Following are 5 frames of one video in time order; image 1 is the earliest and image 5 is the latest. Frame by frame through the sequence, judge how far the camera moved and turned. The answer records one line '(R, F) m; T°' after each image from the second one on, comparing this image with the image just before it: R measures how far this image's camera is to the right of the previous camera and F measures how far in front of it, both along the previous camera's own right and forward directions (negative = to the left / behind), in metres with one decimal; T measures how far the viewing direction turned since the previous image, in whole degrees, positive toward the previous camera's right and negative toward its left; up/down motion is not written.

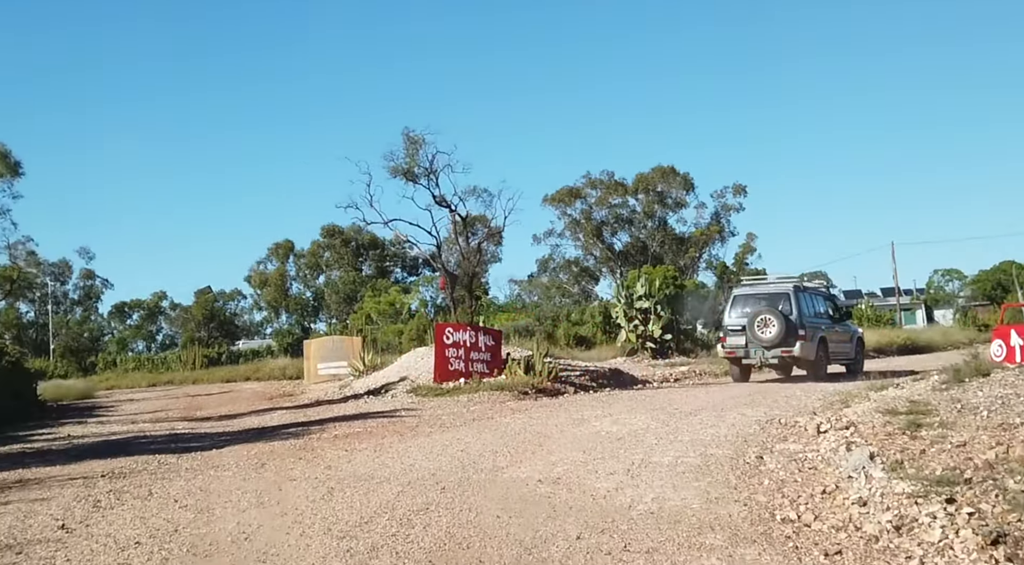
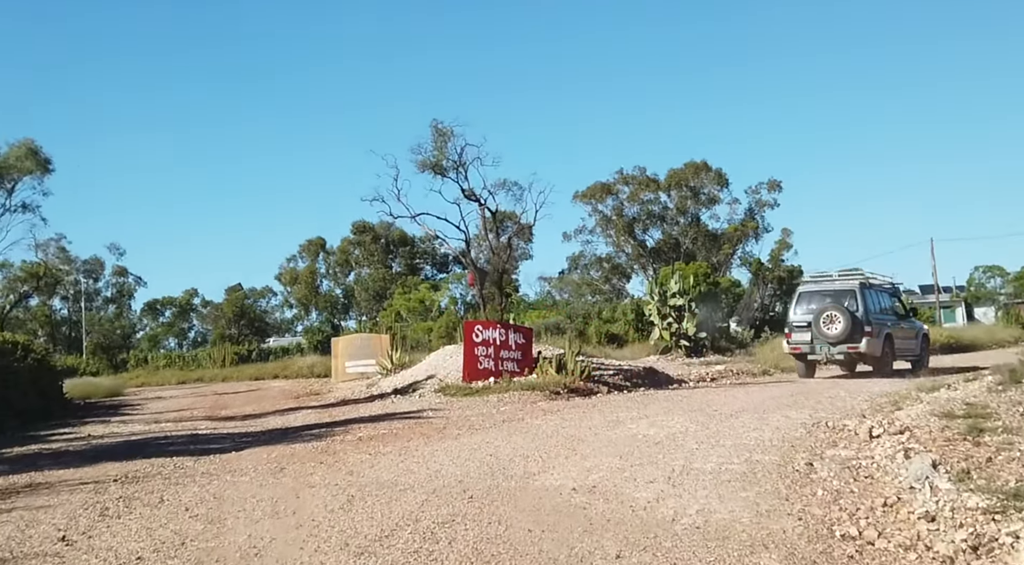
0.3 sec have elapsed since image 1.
(0.0, +0.6) m; -2°
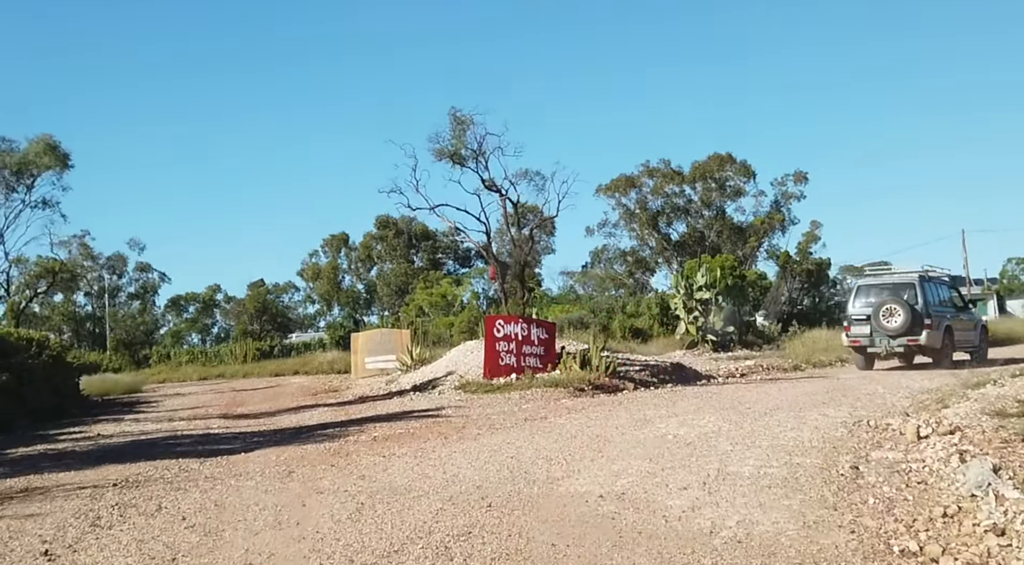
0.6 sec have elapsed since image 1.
(0.0, +0.7) m; -1°
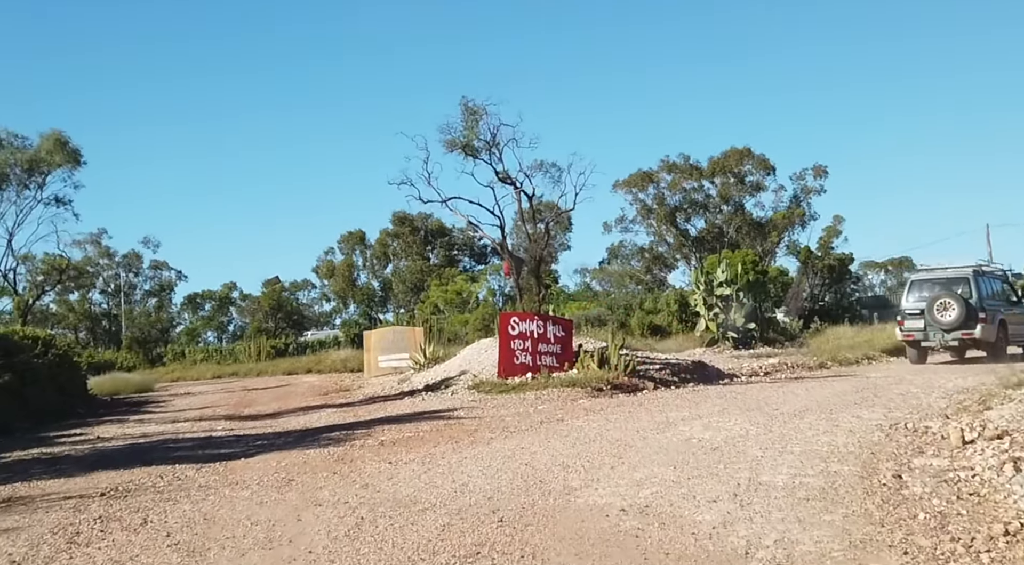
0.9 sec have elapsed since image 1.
(0.0, +0.7) m; -1°
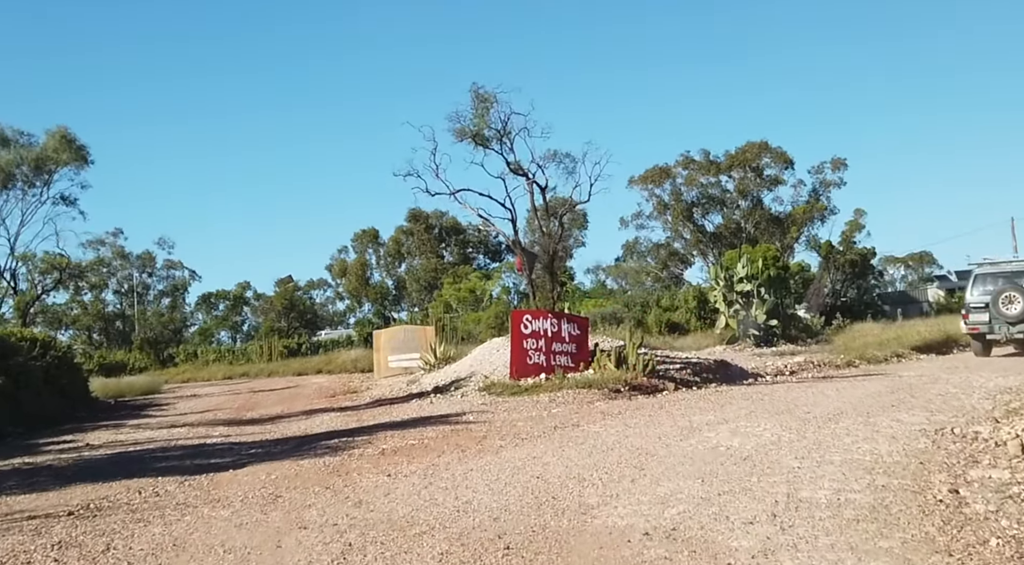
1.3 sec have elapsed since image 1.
(+0.1, +0.9) m; -1°
